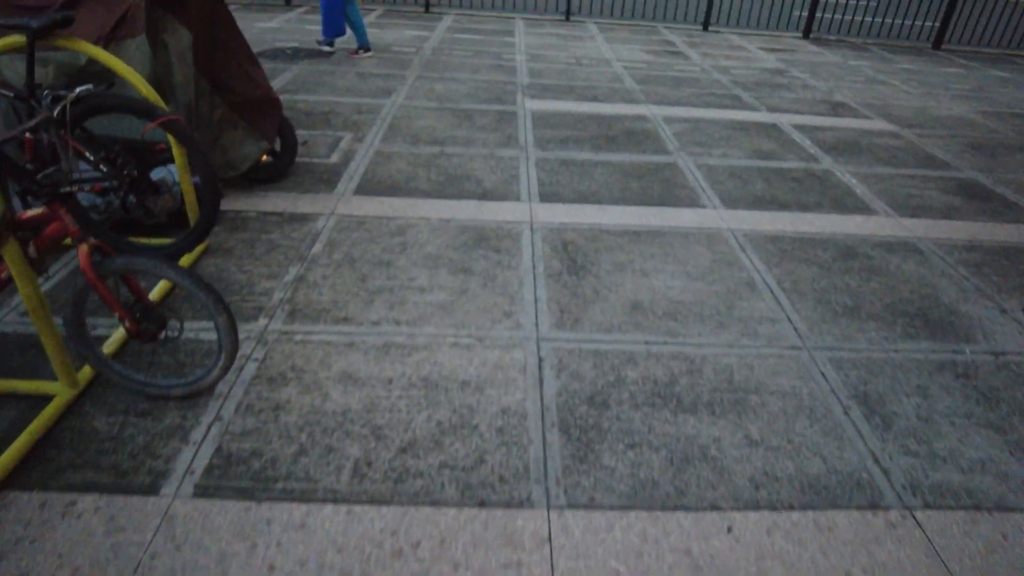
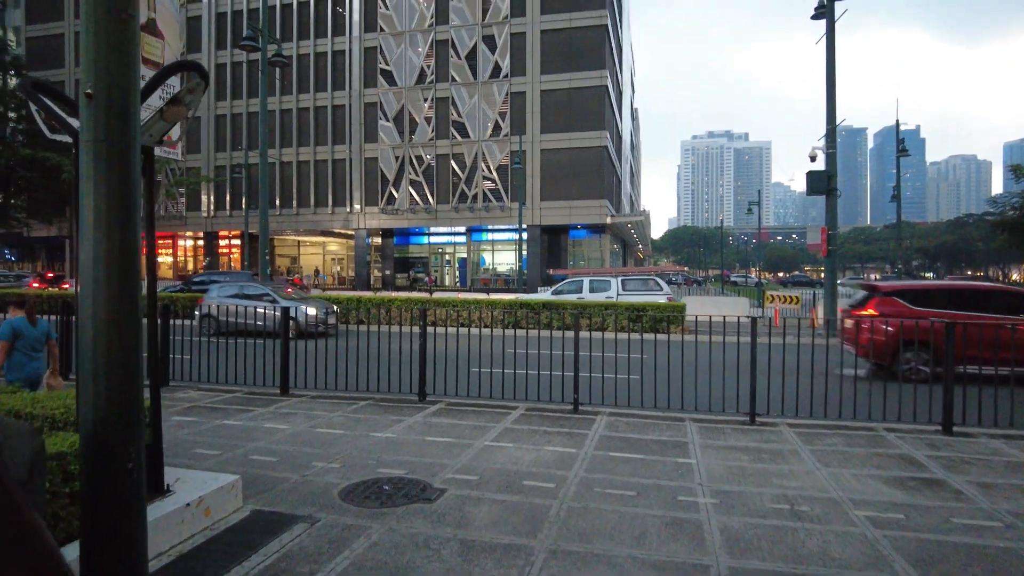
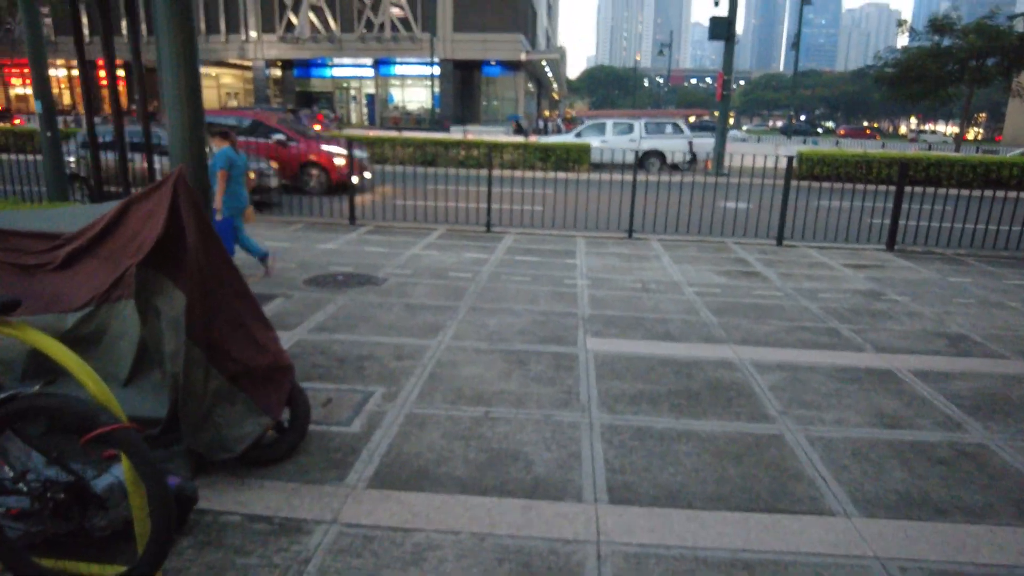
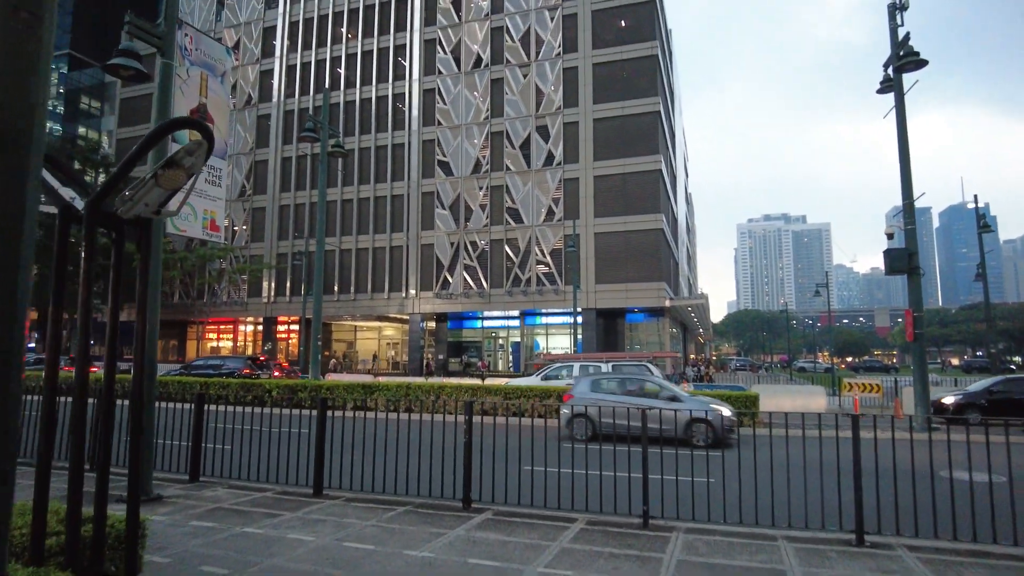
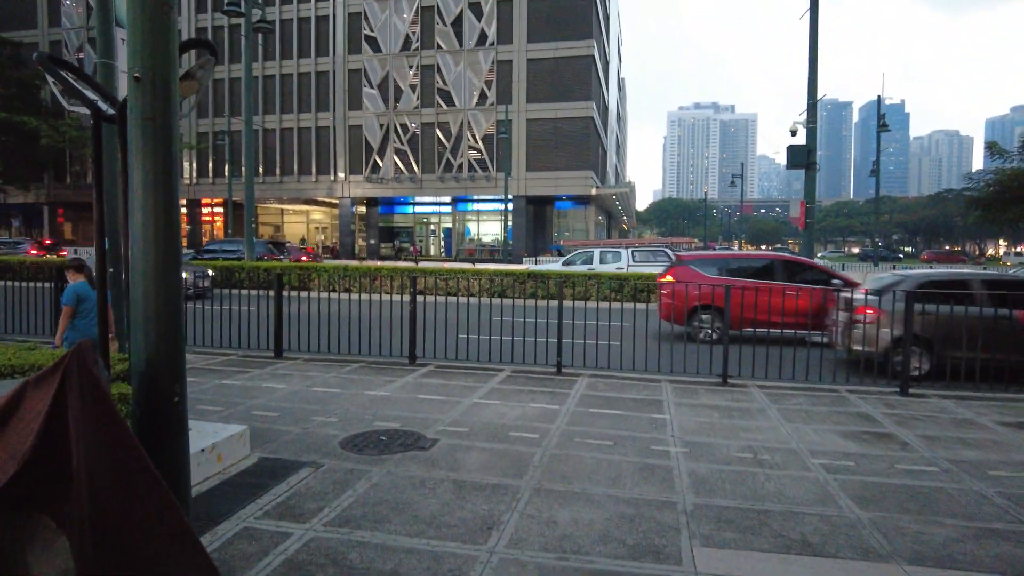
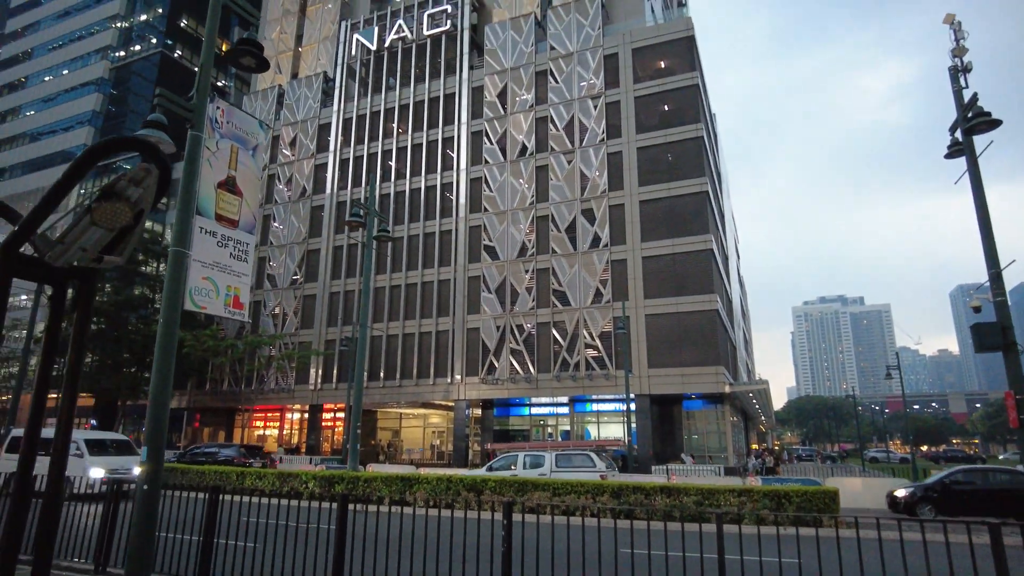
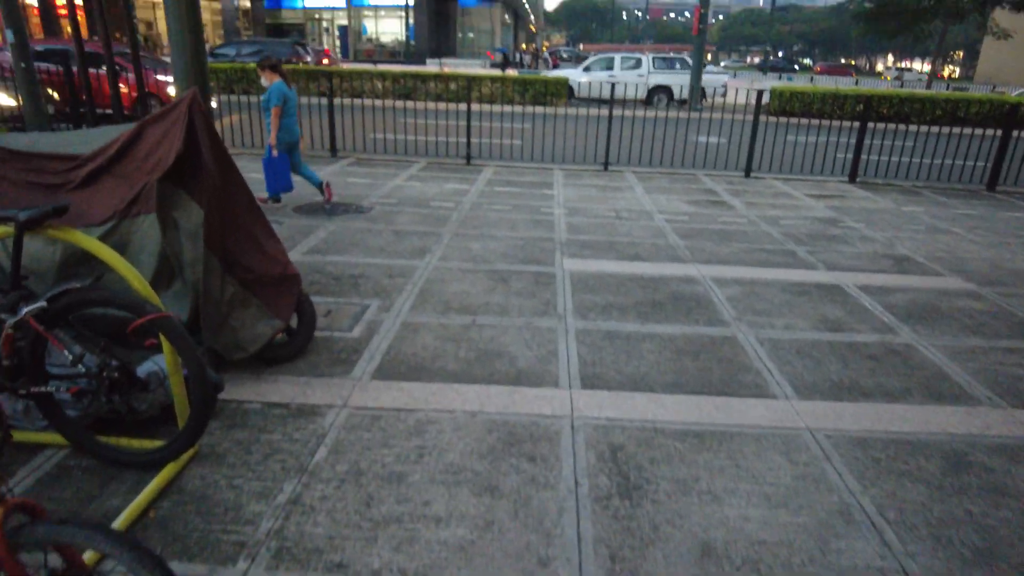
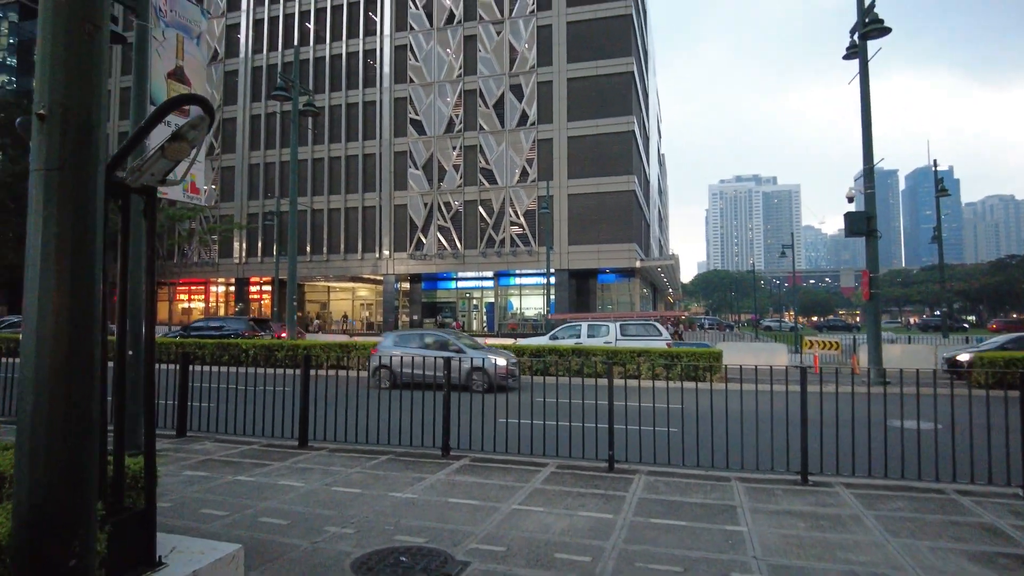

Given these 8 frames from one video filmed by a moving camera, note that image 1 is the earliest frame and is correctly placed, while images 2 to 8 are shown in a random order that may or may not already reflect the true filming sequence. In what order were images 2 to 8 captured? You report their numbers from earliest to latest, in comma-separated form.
7, 3, 5, 2, 8, 4, 6
